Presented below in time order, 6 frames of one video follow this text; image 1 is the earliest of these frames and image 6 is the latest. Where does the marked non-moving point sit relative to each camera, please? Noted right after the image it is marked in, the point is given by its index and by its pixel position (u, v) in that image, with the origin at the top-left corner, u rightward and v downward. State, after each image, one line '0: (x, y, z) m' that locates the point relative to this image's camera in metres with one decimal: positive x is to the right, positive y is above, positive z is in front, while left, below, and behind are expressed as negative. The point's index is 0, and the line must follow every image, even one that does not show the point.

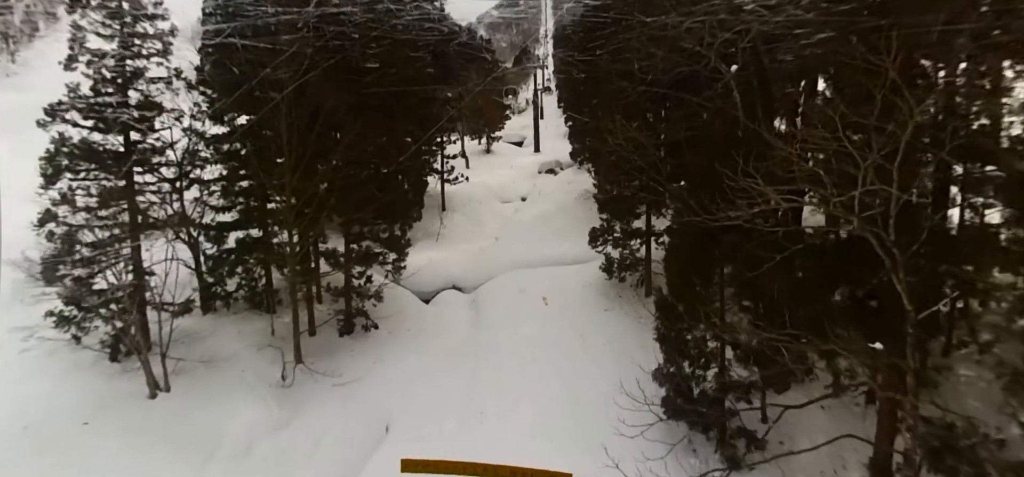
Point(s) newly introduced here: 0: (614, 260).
0: (+2.1, -0.4, +11.8) m
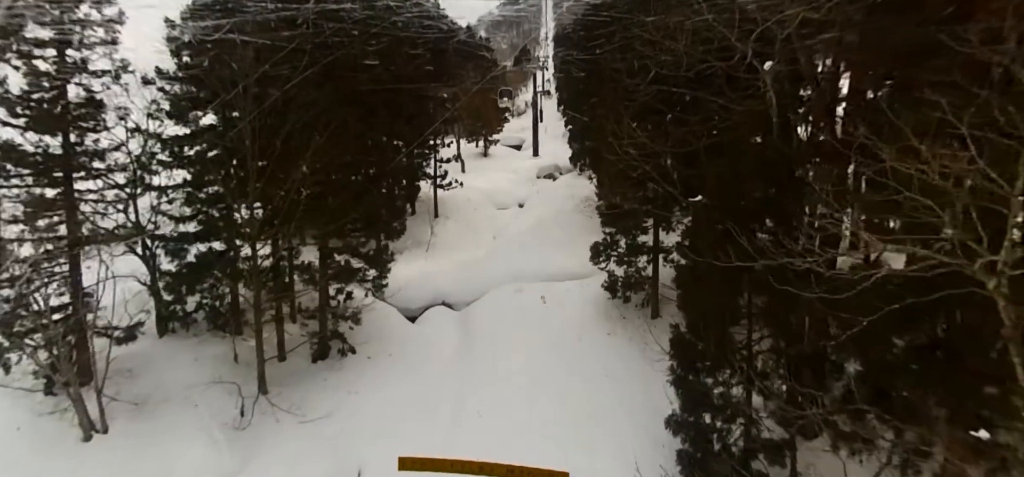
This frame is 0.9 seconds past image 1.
0: (+2.0, -0.7, +10.7) m
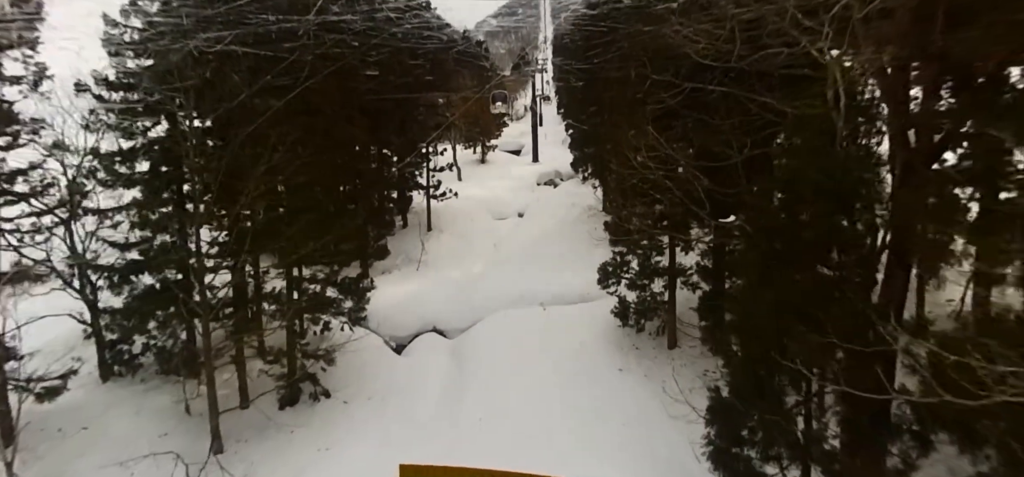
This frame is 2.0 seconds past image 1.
0: (+2.0, -1.1, +9.4) m
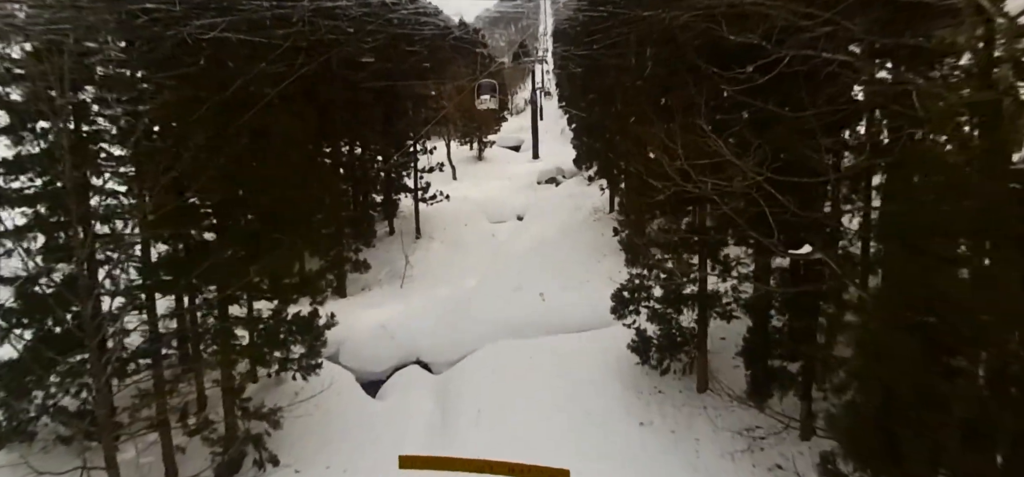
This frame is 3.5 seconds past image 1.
0: (+1.9, -1.4, +7.7) m
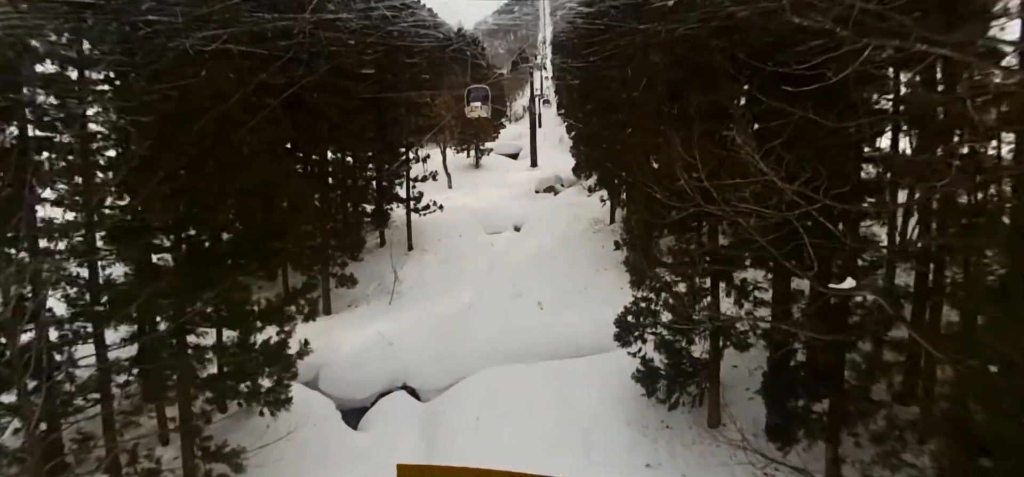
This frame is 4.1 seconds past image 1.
0: (+1.8, -1.6, +7.0) m
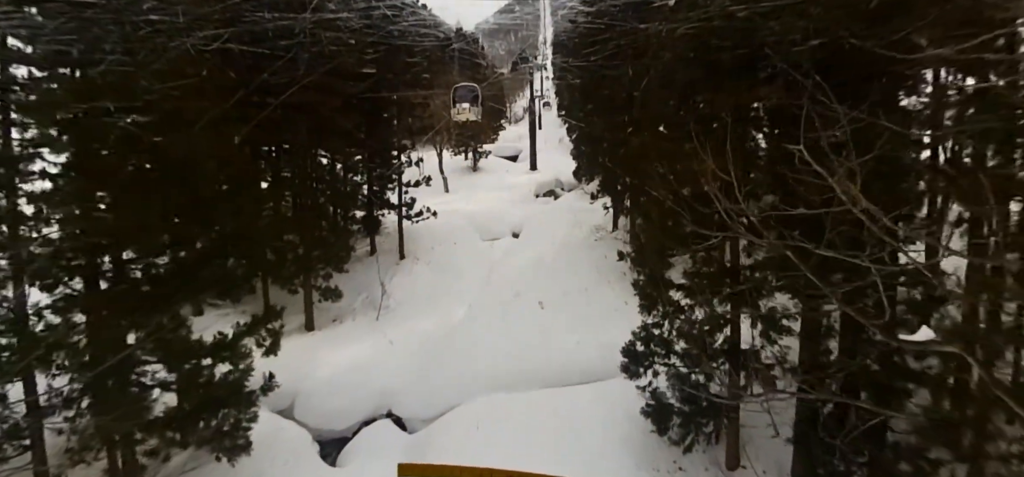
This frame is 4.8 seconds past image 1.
0: (+1.7, -1.8, +6.2) m
